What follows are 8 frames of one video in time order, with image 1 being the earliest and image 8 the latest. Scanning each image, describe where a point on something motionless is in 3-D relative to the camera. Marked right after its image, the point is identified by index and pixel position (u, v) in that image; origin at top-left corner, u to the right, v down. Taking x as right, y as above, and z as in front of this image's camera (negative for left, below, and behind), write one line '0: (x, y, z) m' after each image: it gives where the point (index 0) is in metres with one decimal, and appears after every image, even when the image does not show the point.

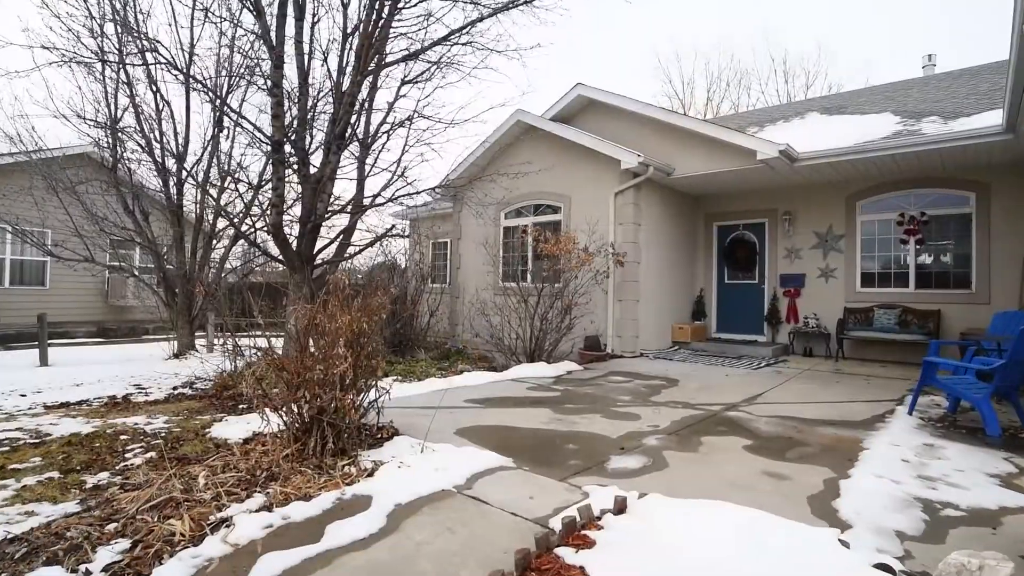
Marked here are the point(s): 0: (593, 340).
0: (+1.2, -0.8, +8.5) m
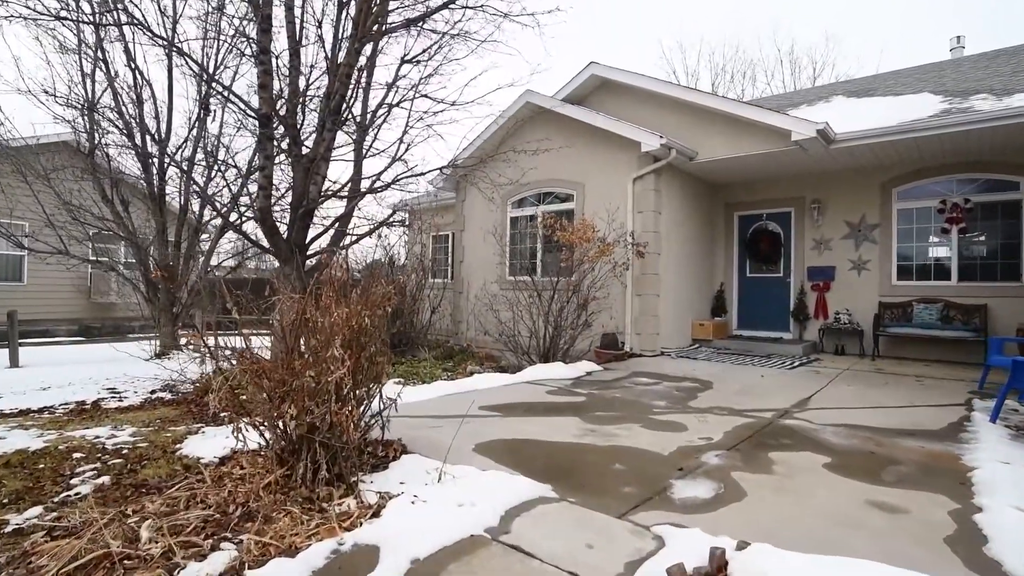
0: (+1.4, -0.7, +7.8) m
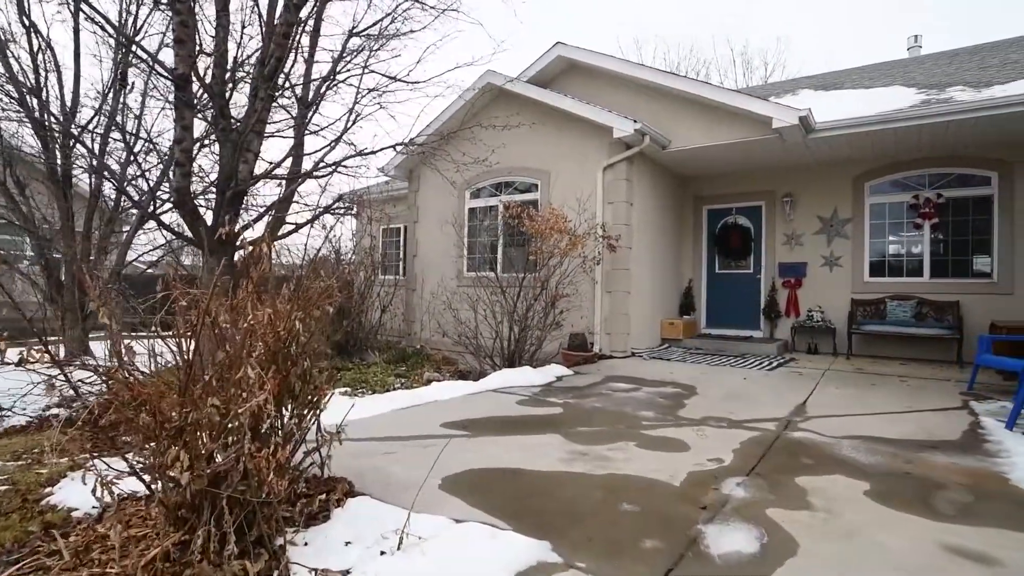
0: (+0.9, -0.6, +7.2) m
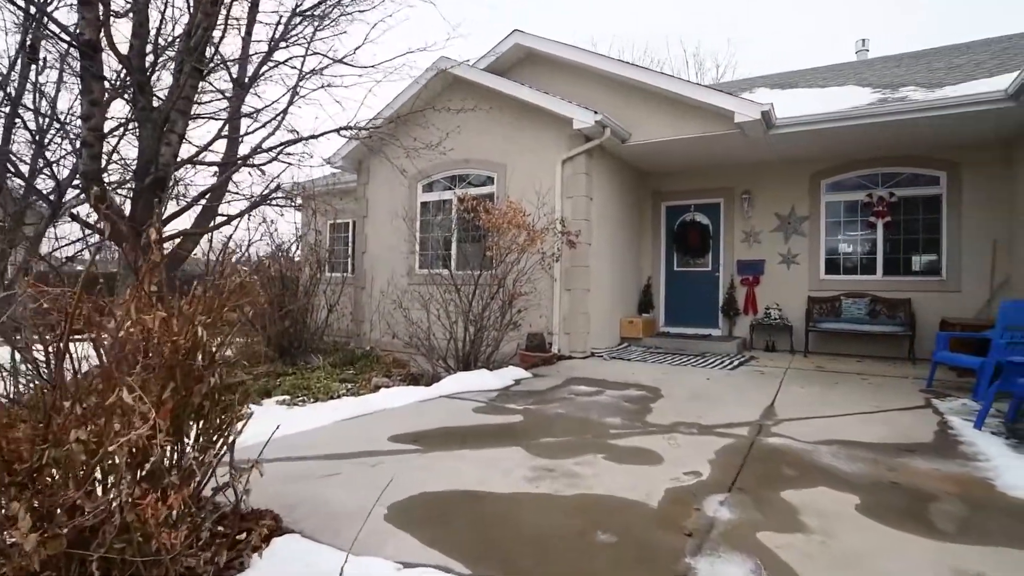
0: (+0.3, -0.6, +6.9) m
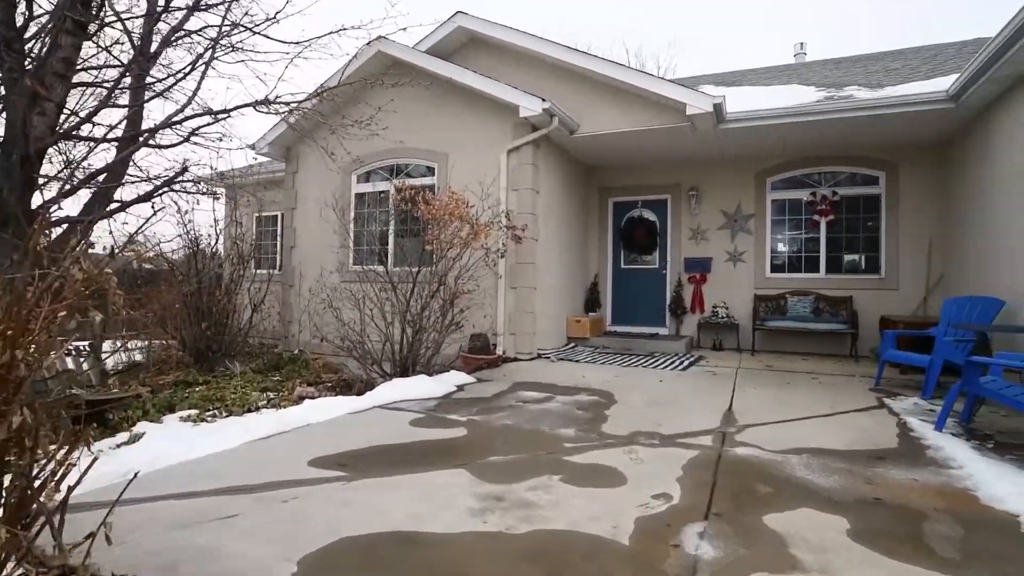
0: (-0.3, -0.6, +6.5) m
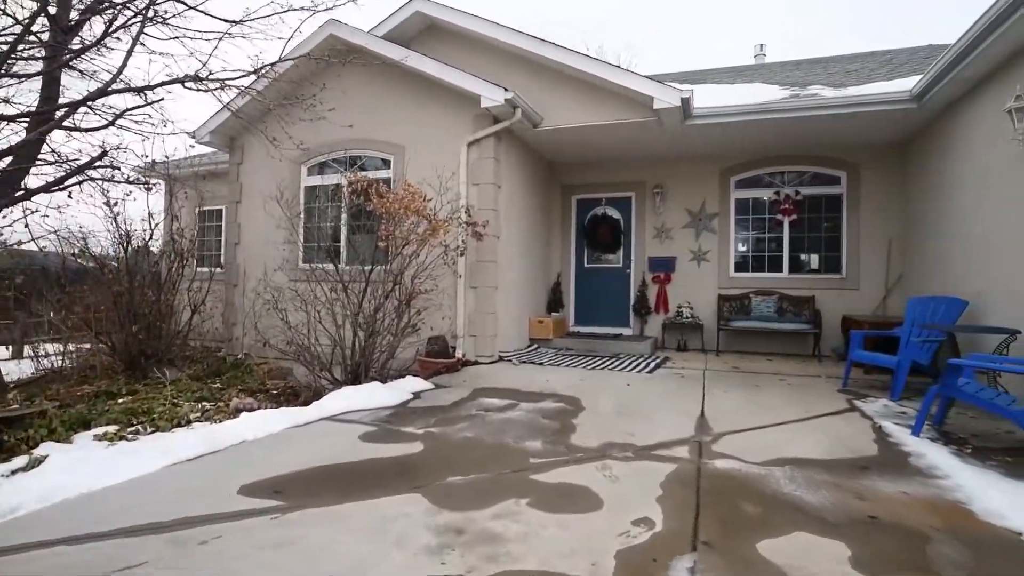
0: (-0.8, -0.6, +6.1) m
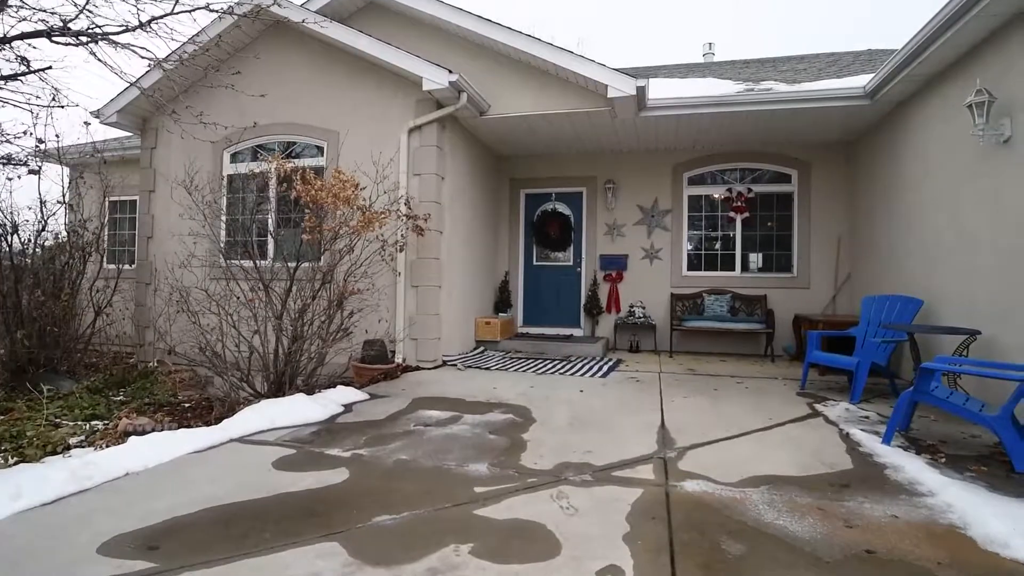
0: (-1.3, -0.6, +5.6) m
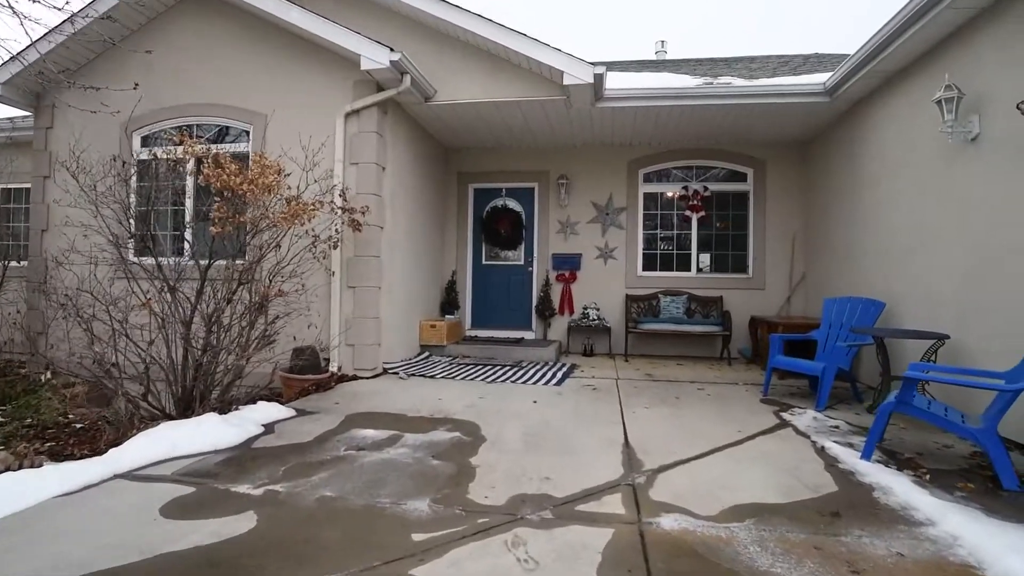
0: (-1.8, -0.6, +5.0) m
